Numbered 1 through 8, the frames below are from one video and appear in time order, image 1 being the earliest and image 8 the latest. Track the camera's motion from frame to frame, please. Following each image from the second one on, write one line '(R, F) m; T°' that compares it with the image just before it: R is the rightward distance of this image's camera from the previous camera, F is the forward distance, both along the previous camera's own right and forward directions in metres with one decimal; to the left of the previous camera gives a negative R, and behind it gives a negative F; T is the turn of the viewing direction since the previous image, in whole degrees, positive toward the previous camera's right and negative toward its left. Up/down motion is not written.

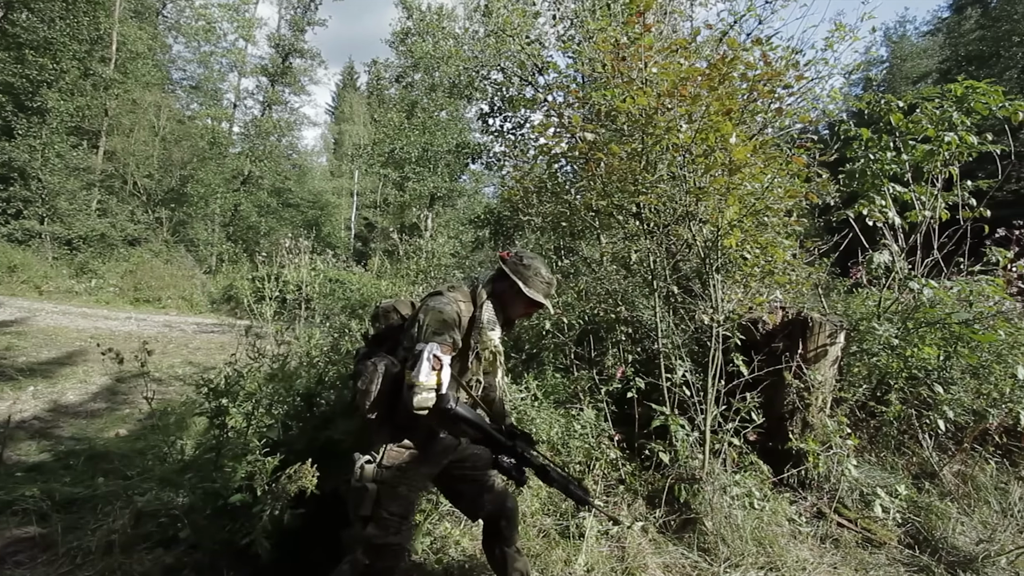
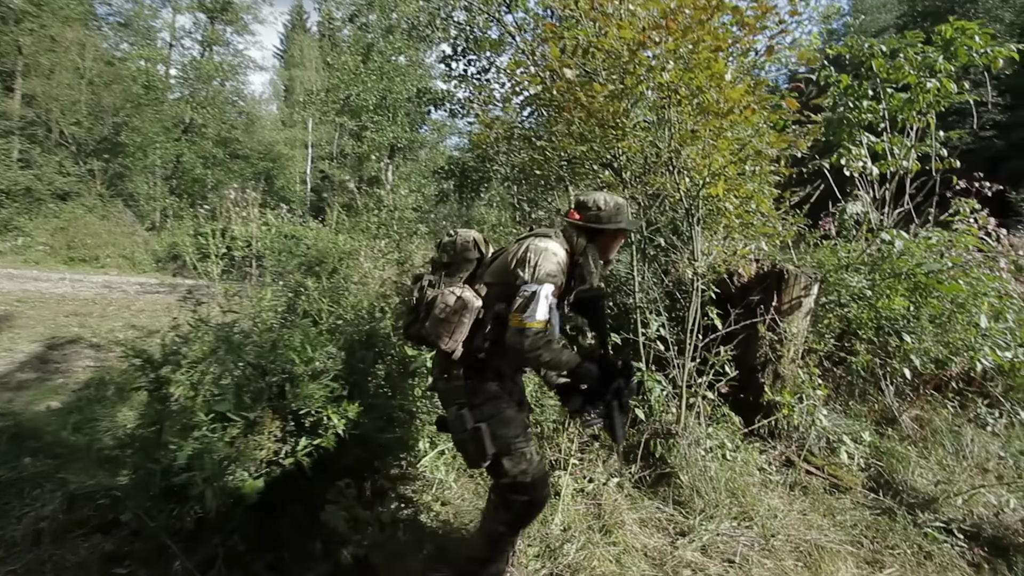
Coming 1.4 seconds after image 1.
(-0.1, +0.3) m; +4°
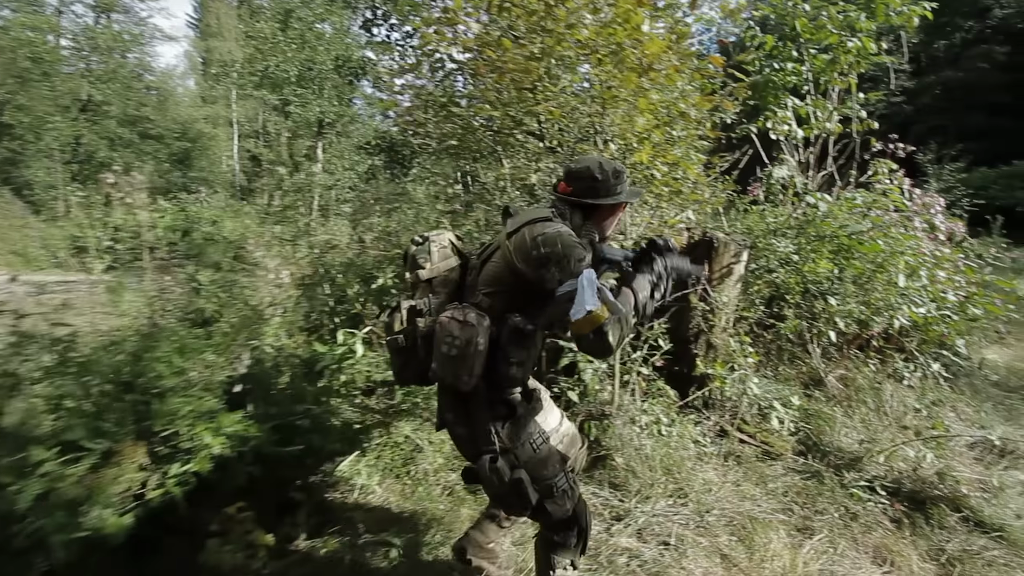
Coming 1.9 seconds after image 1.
(+0.3, +0.3) m; +6°
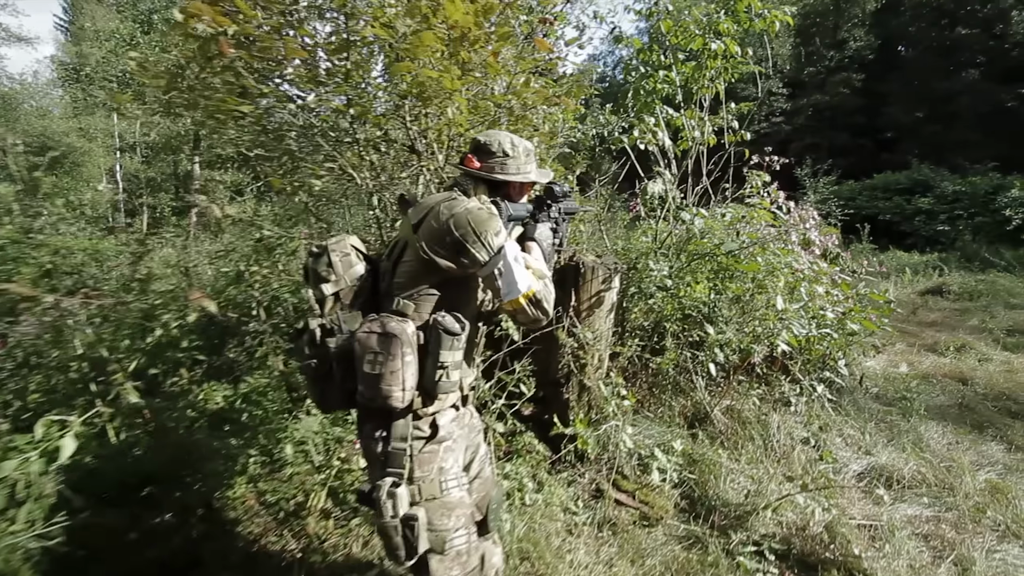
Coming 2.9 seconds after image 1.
(+0.8, +0.9) m; +9°
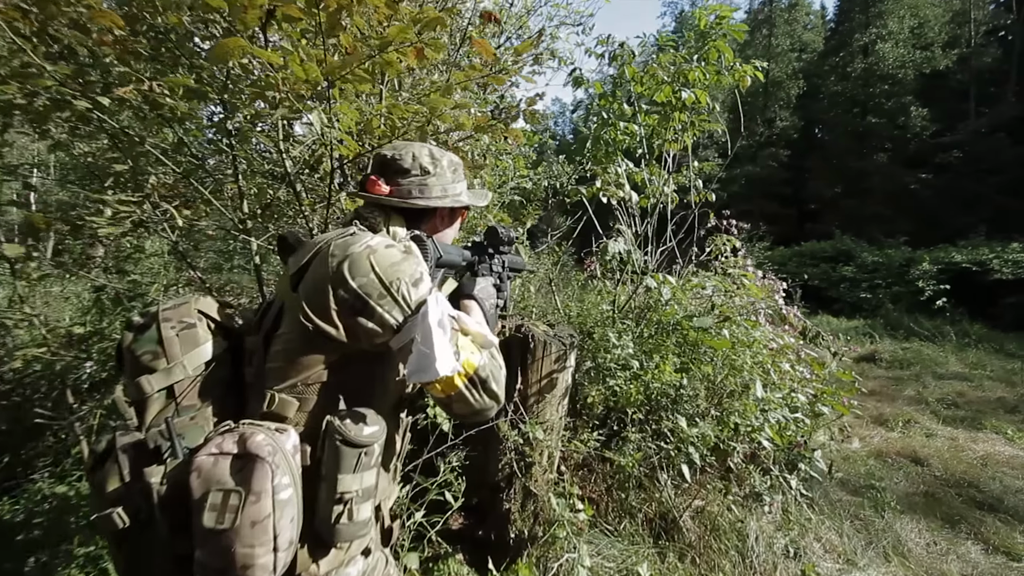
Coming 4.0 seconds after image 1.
(+0.1, +0.8) m; +6°
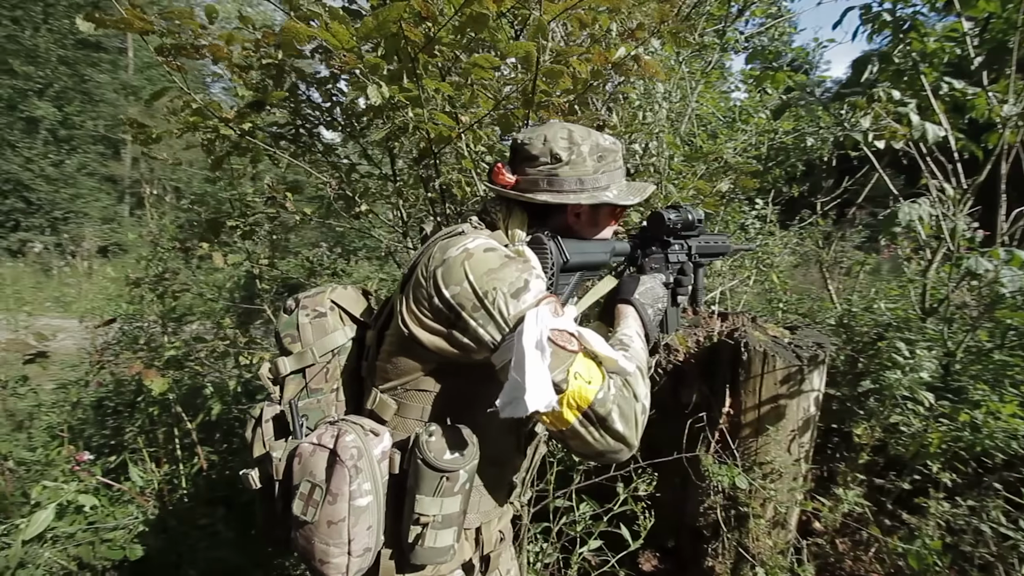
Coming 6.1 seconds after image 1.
(+0.5, +0.7) m; -33°
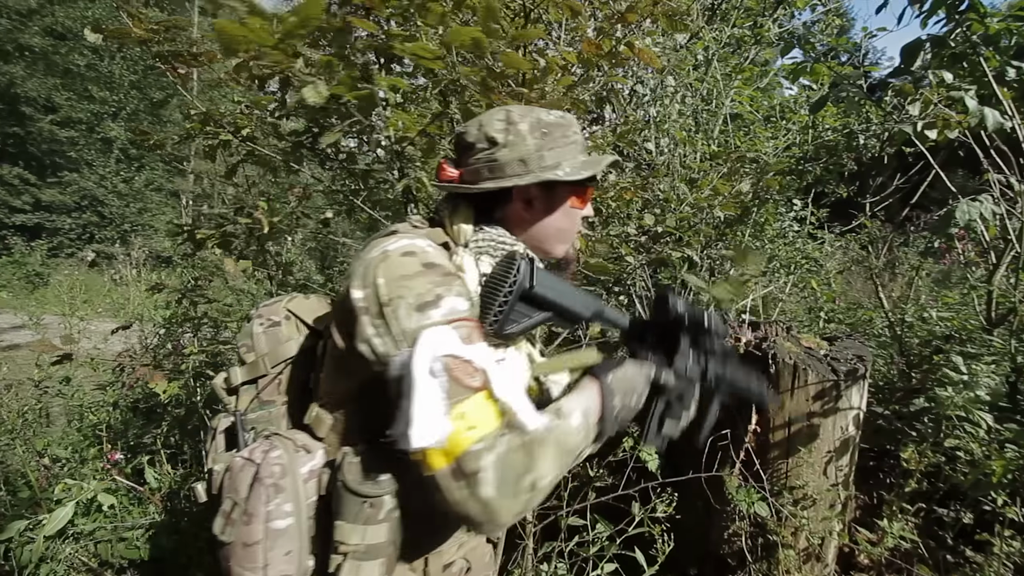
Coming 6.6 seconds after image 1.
(+0.2, +0.1) m; -5°
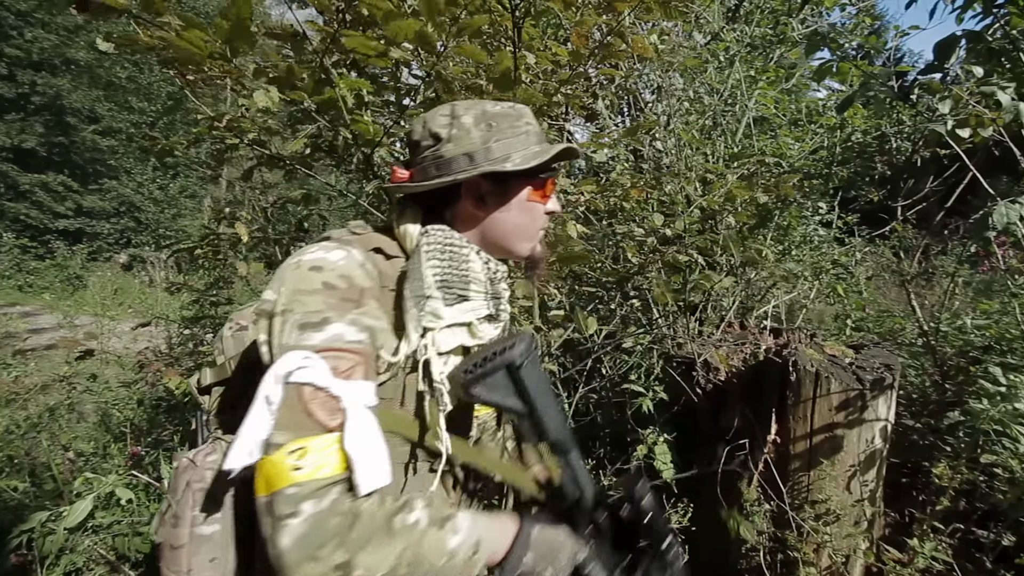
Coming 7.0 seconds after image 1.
(+0.1, 0.0) m; -3°
